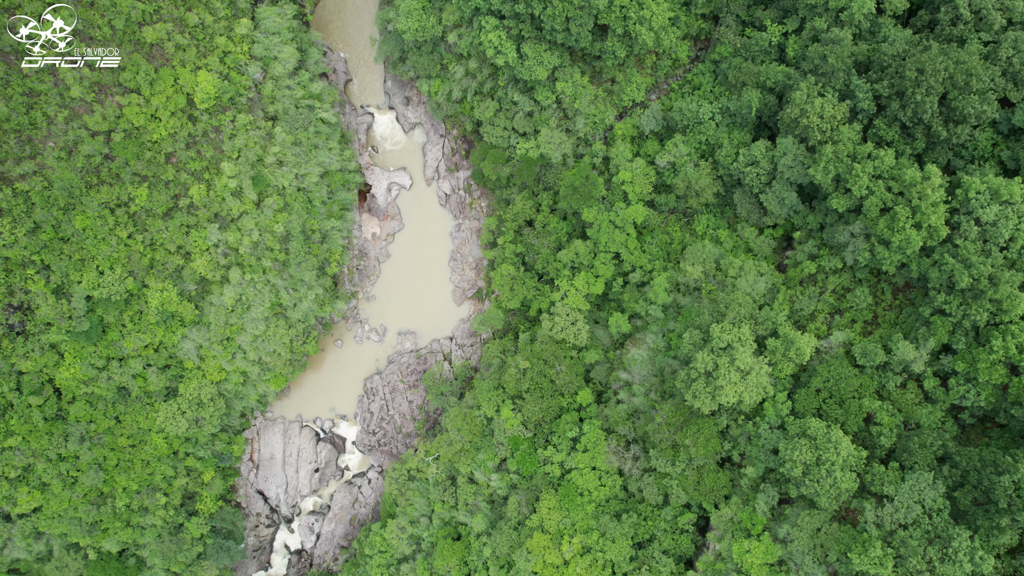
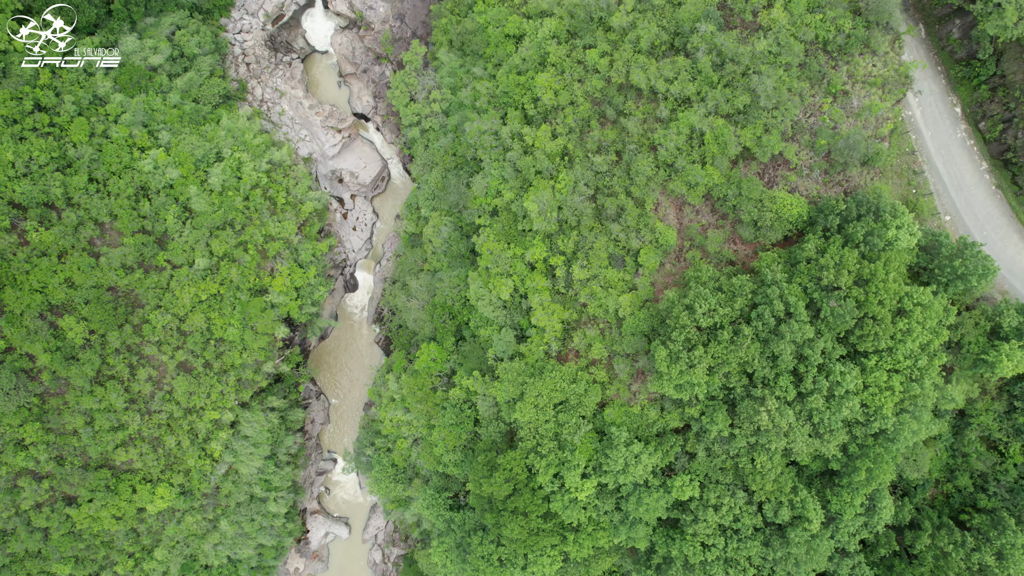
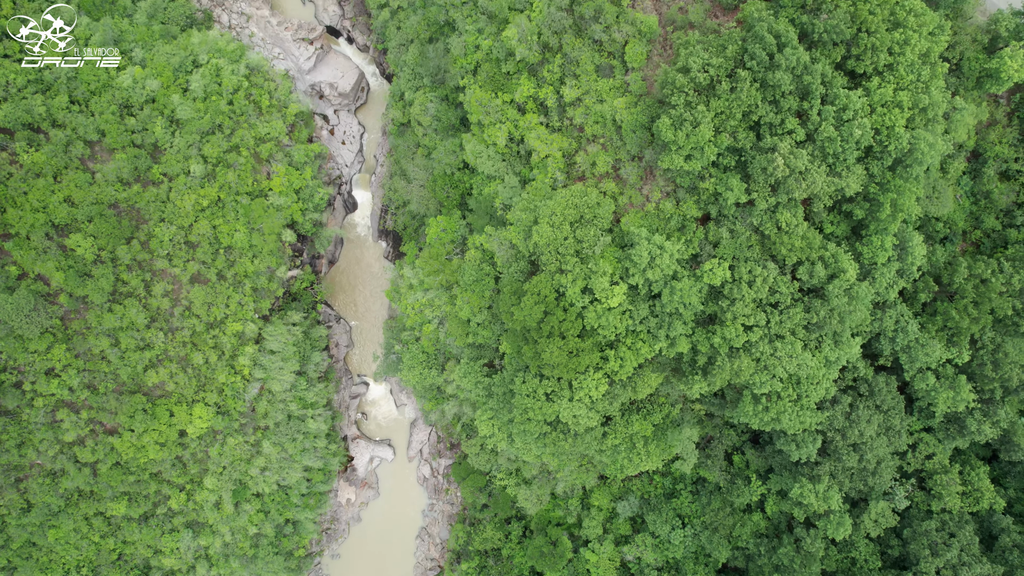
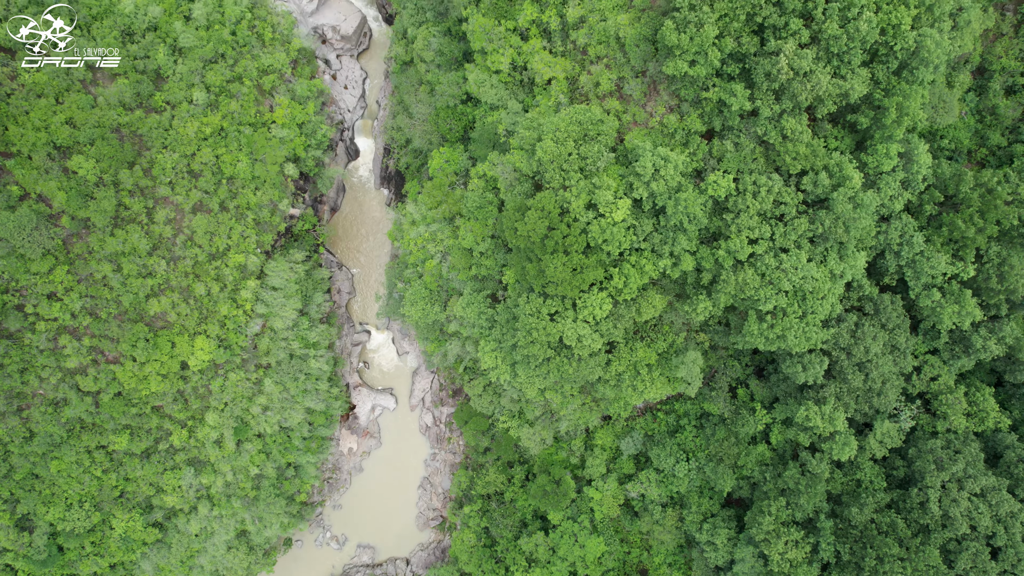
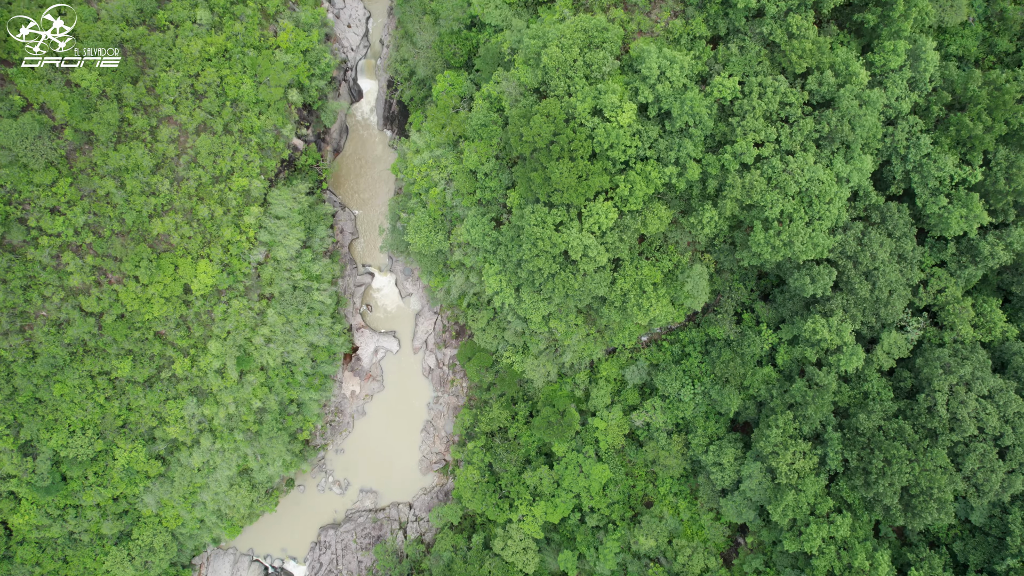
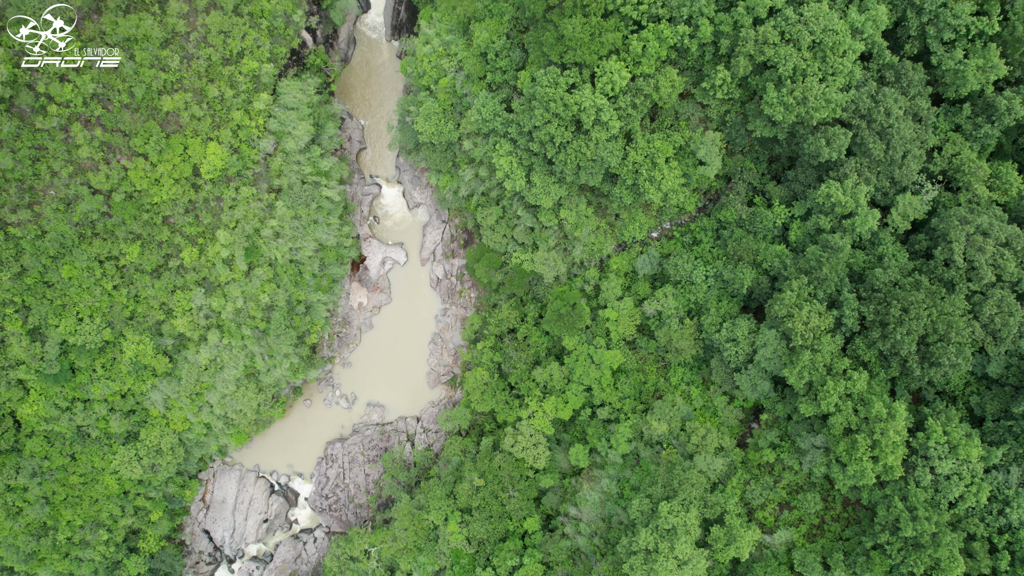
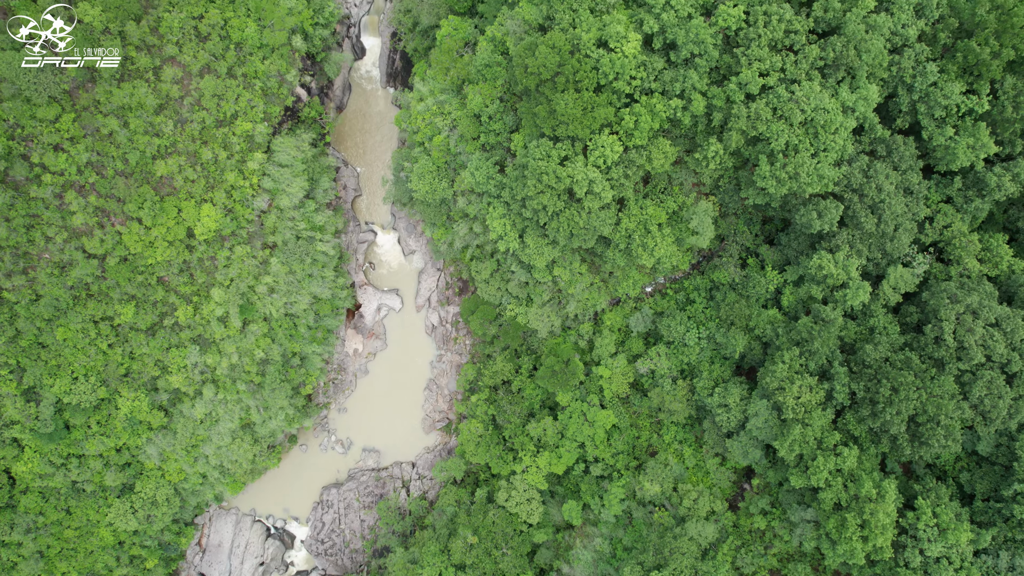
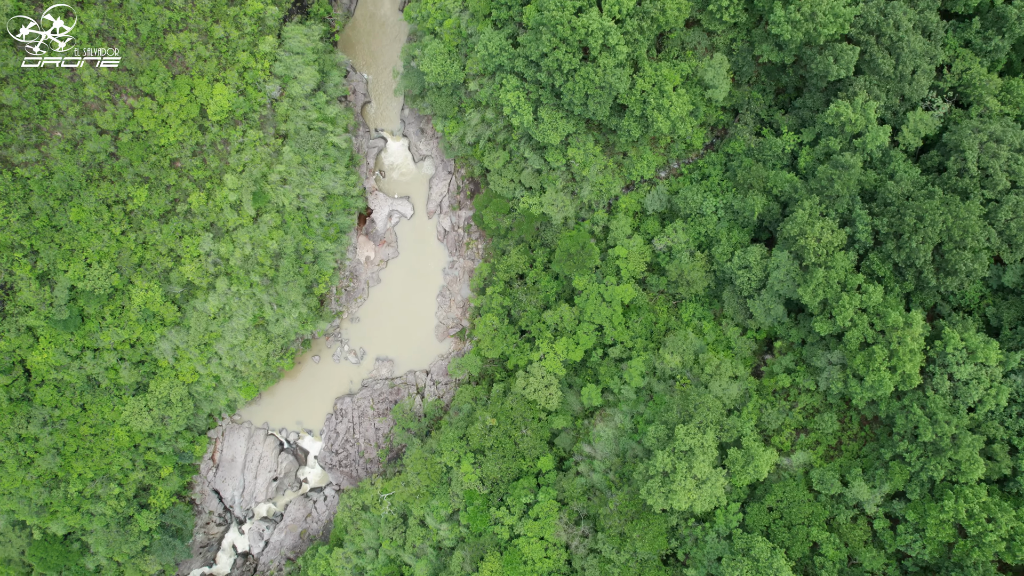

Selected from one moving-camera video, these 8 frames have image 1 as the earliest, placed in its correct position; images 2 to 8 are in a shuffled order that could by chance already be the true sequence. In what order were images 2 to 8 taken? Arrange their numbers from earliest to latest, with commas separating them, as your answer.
8, 6, 7, 5, 4, 3, 2
